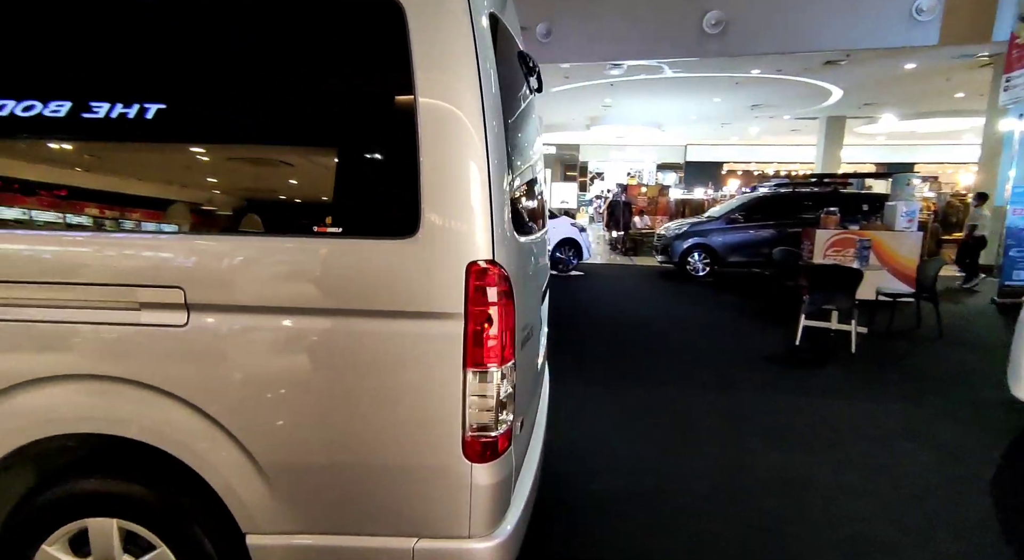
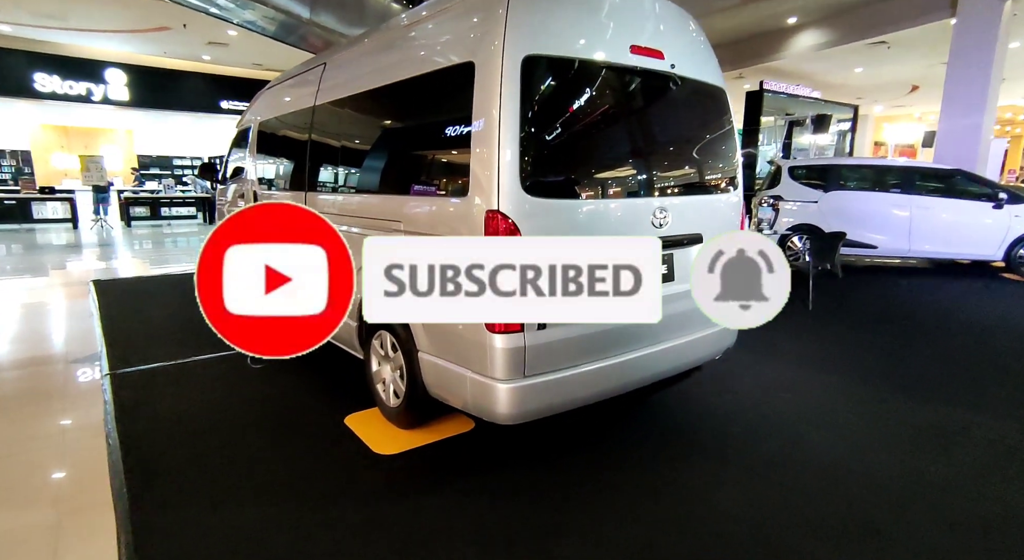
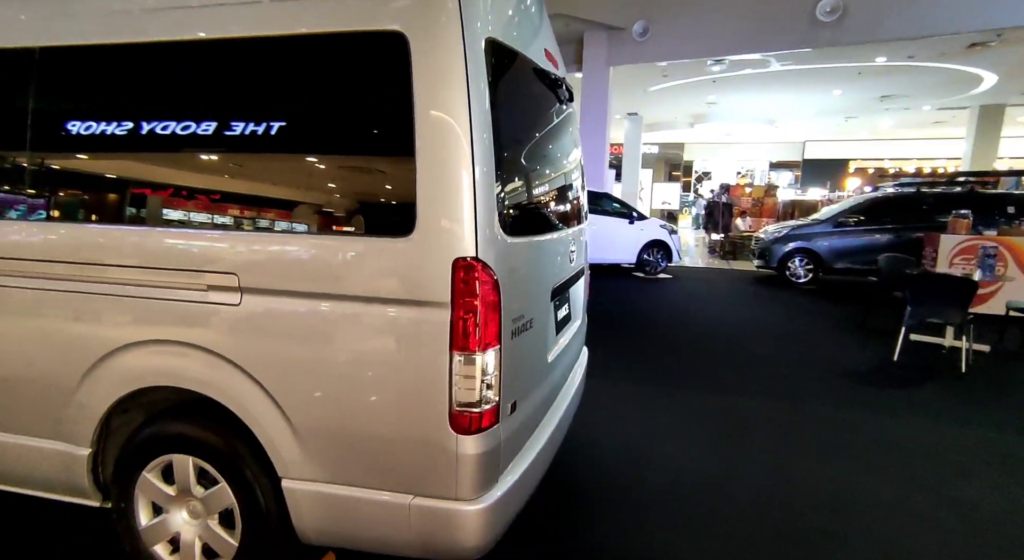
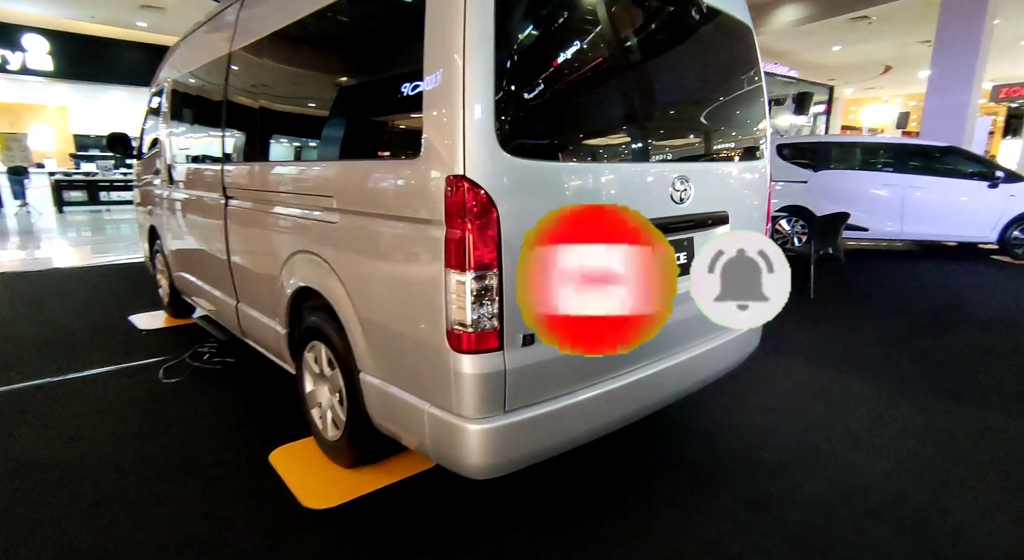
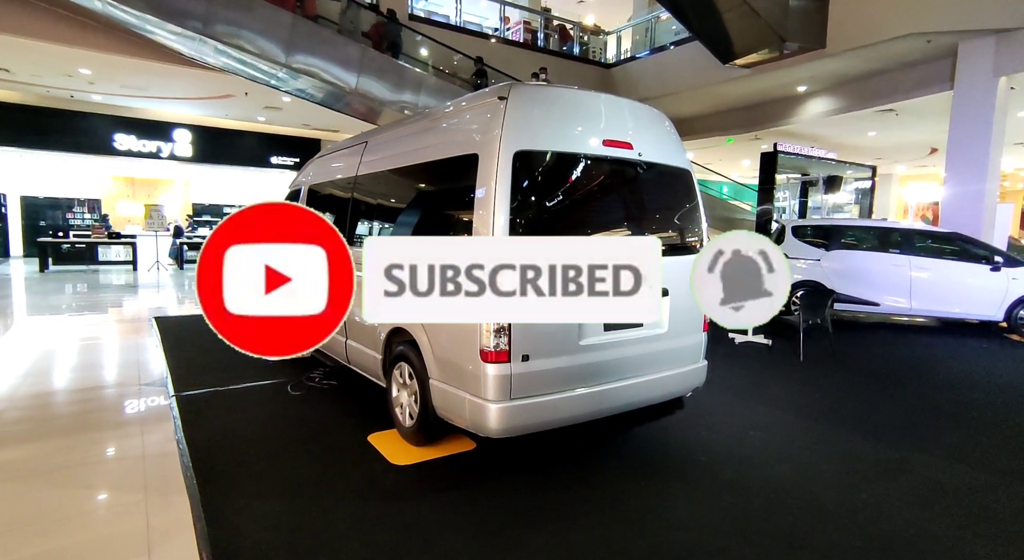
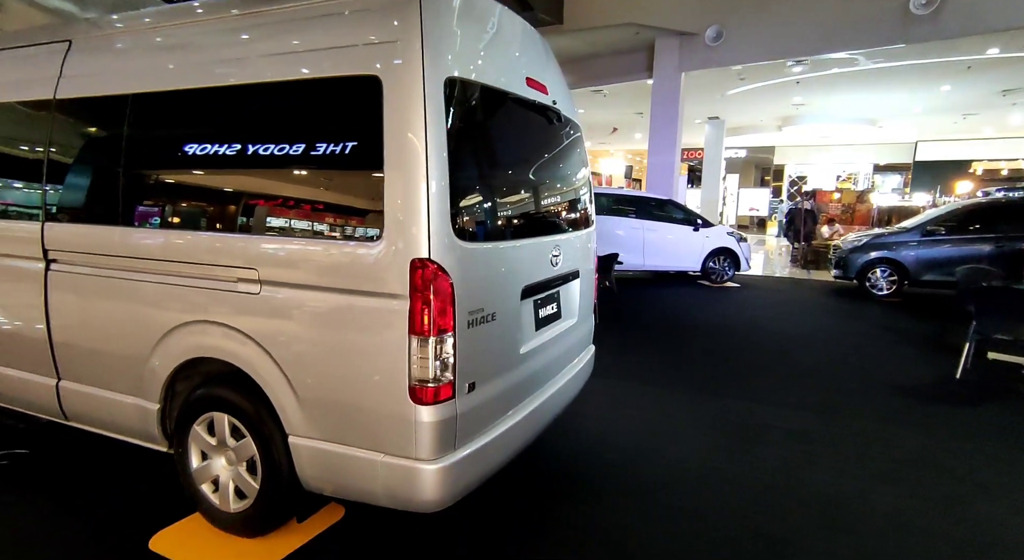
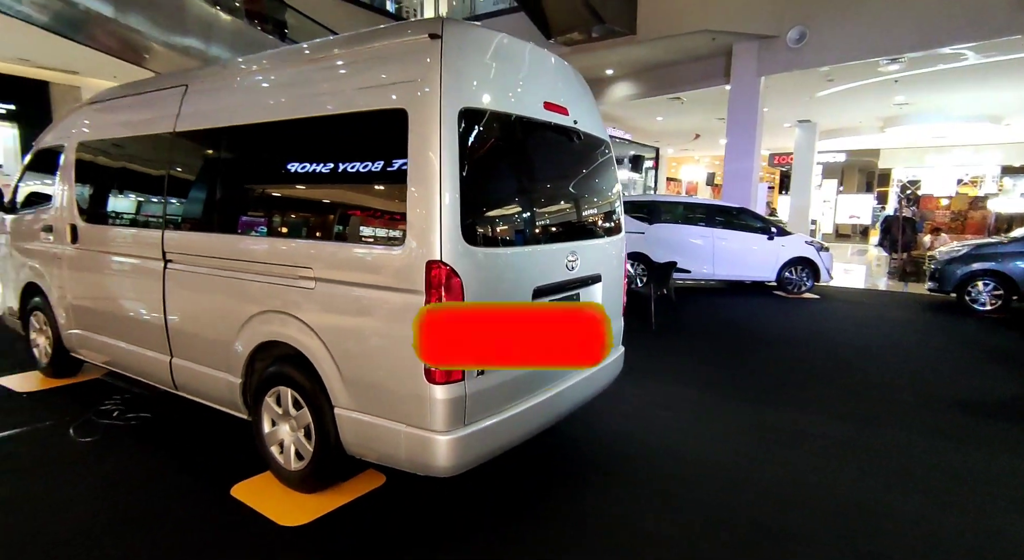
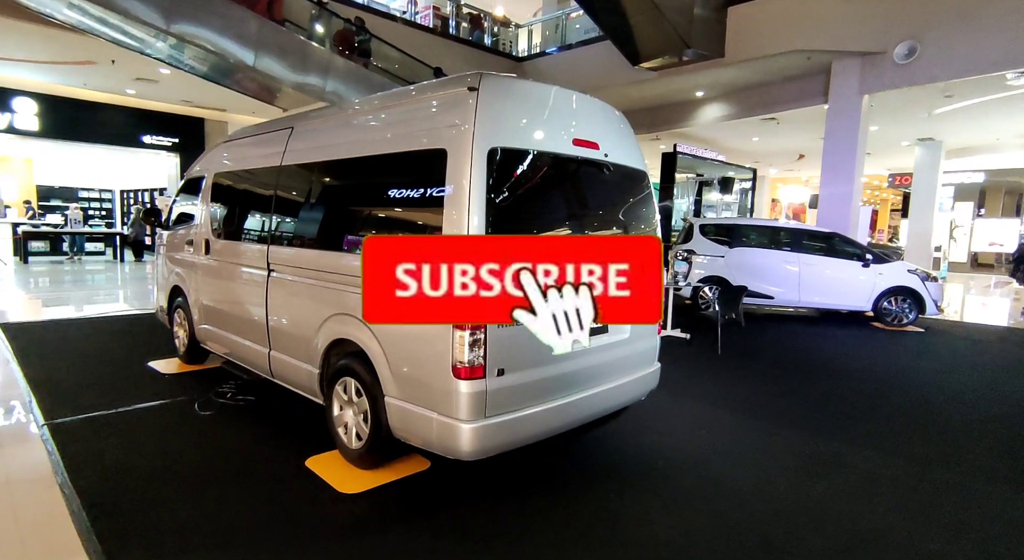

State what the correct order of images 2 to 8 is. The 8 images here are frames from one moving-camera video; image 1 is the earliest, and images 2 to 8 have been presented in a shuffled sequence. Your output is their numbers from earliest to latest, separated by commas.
3, 6, 7, 8, 5, 2, 4
